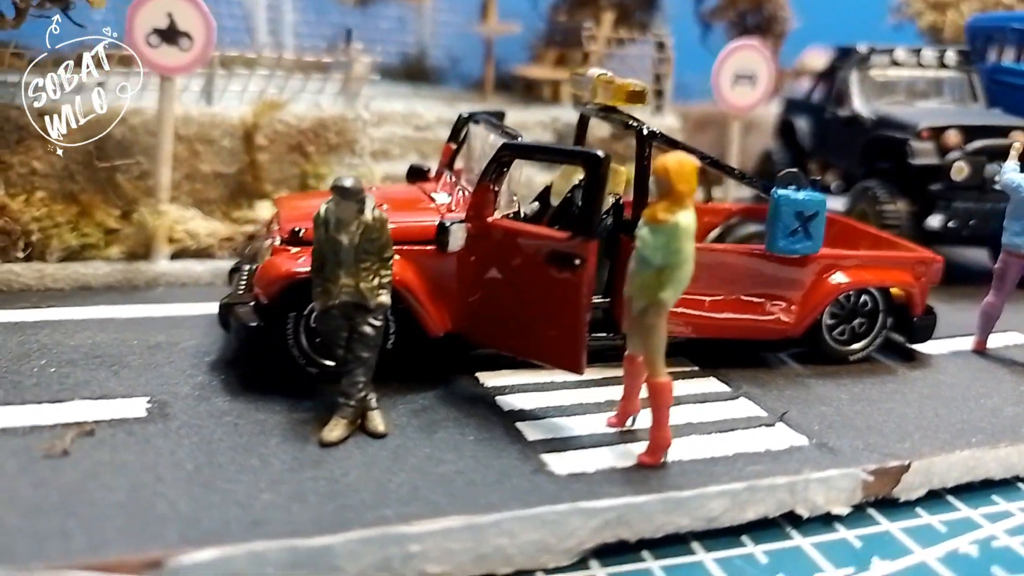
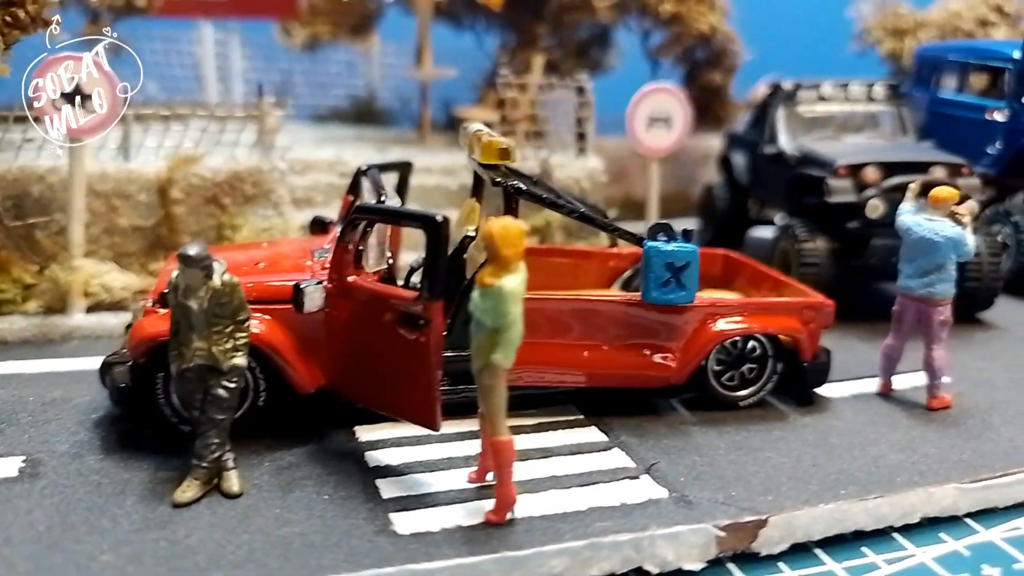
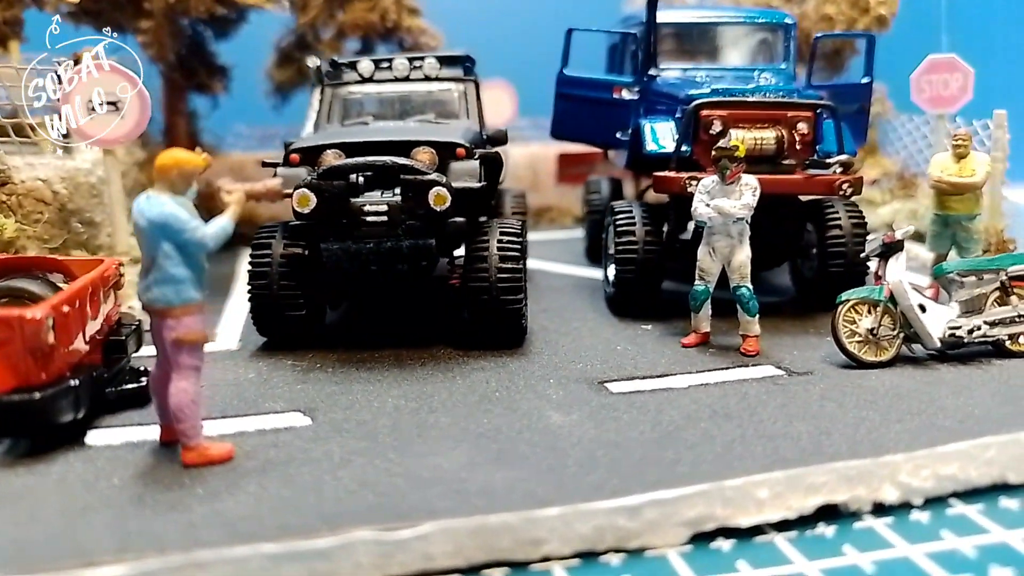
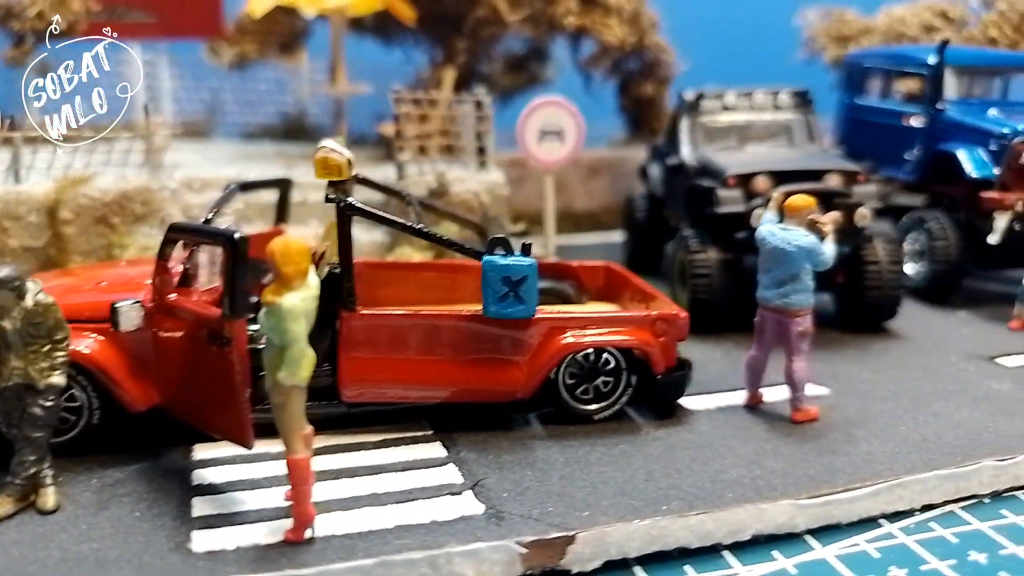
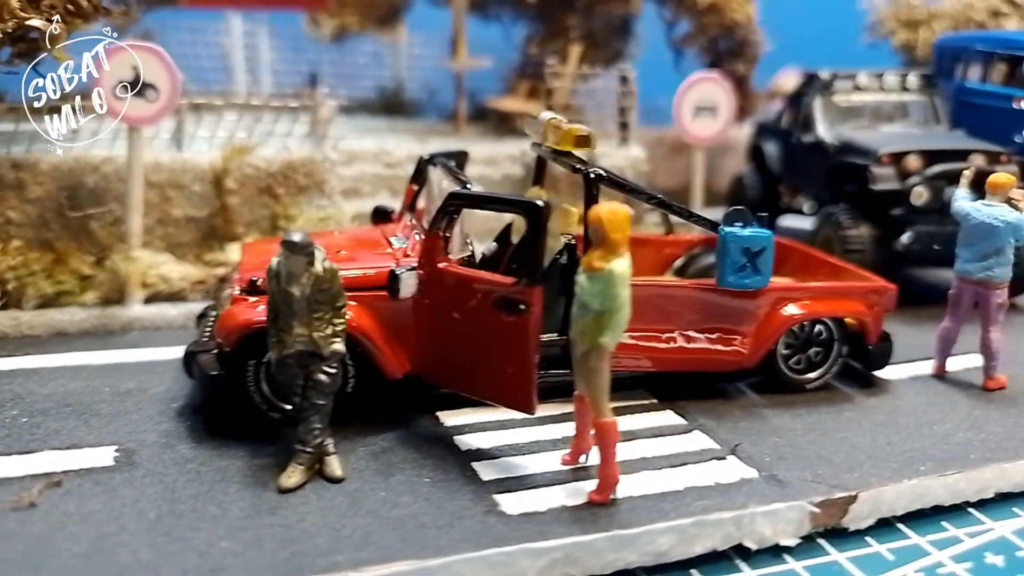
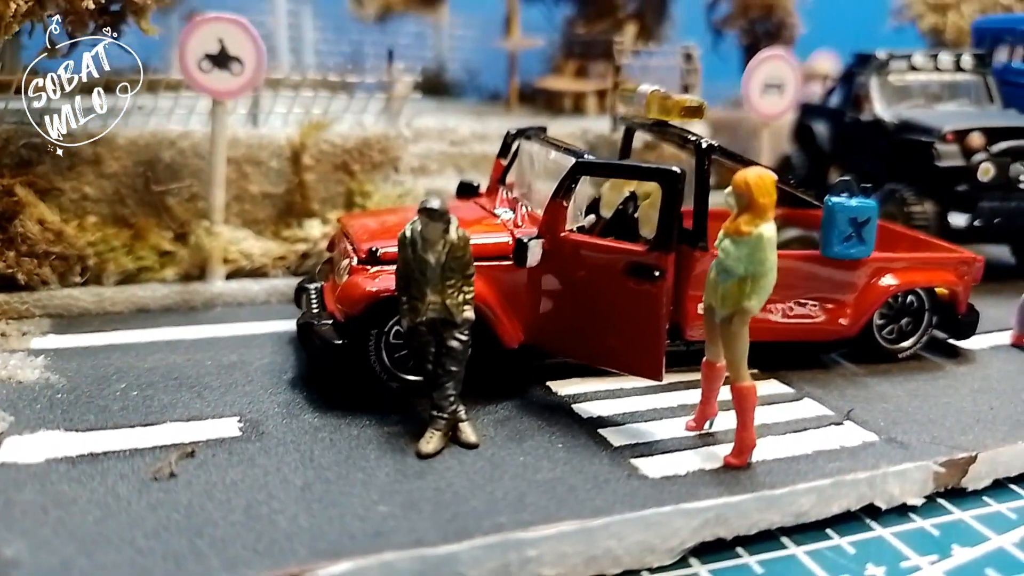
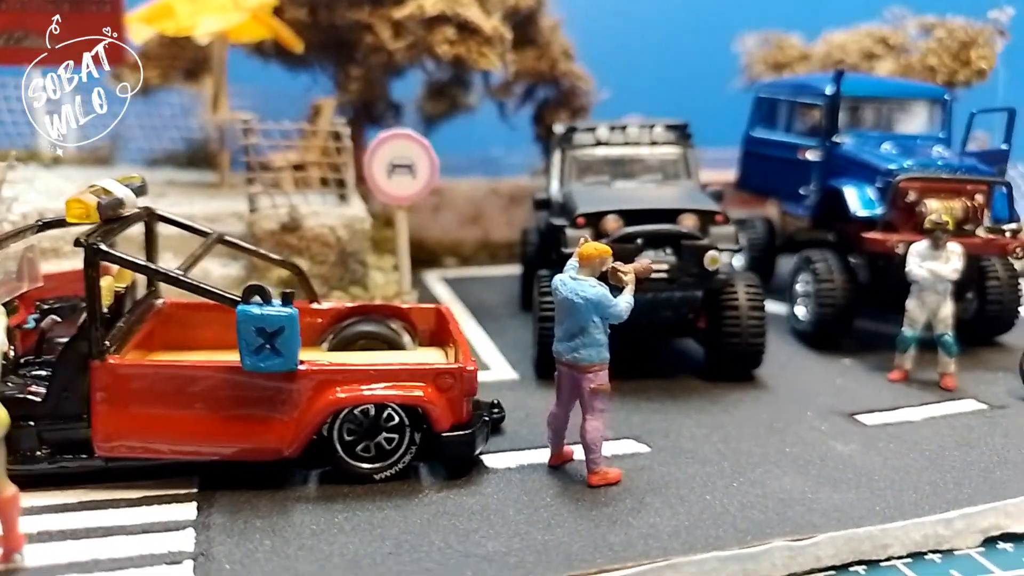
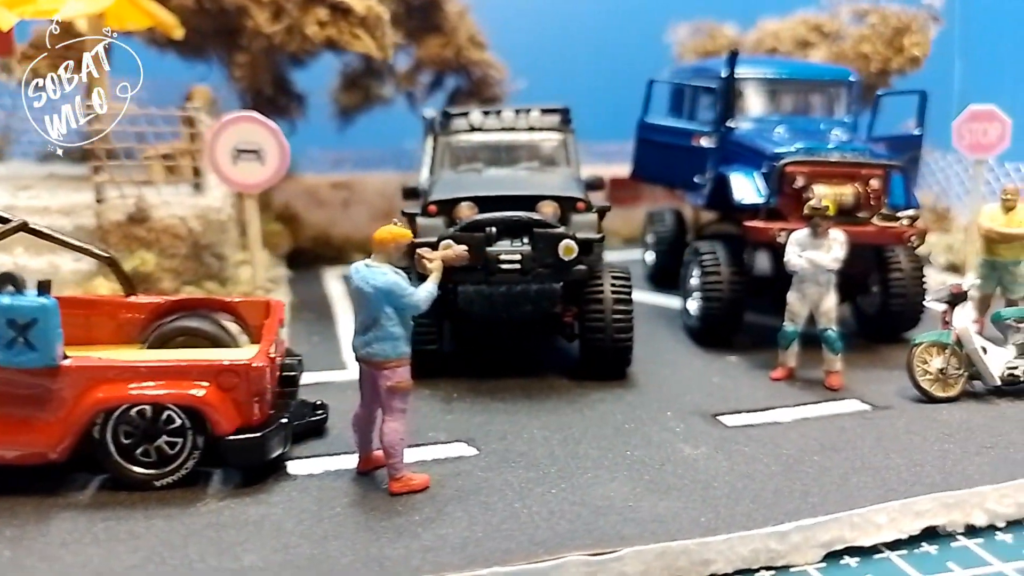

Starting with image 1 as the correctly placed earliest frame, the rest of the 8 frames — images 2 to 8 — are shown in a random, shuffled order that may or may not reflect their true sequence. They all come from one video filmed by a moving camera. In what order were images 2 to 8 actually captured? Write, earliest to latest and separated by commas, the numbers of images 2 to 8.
6, 5, 2, 4, 7, 8, 3
